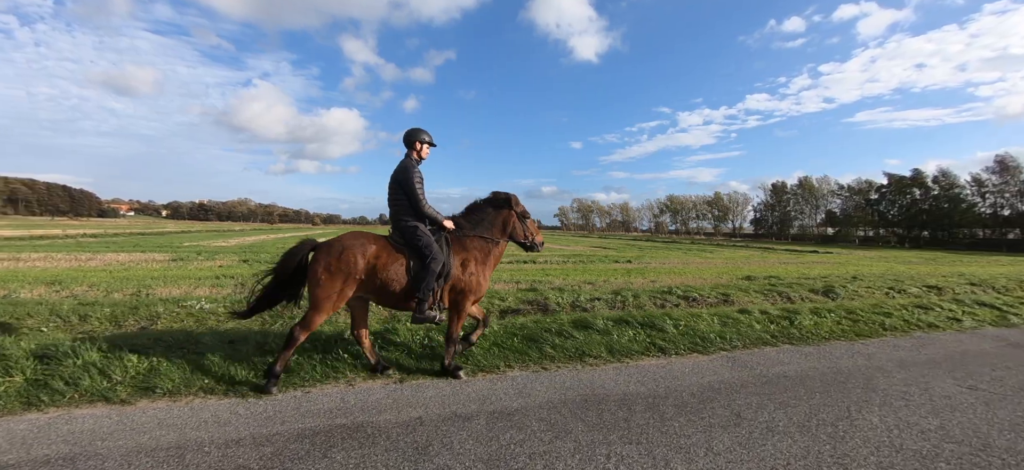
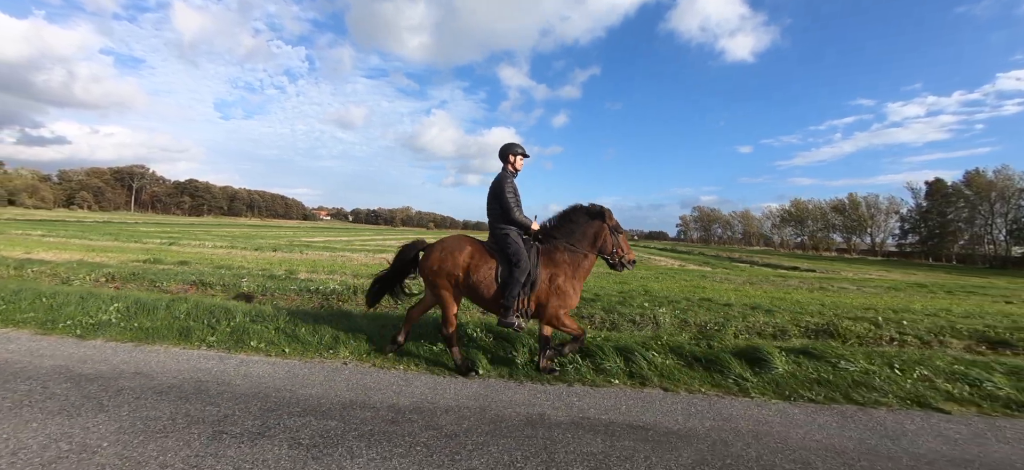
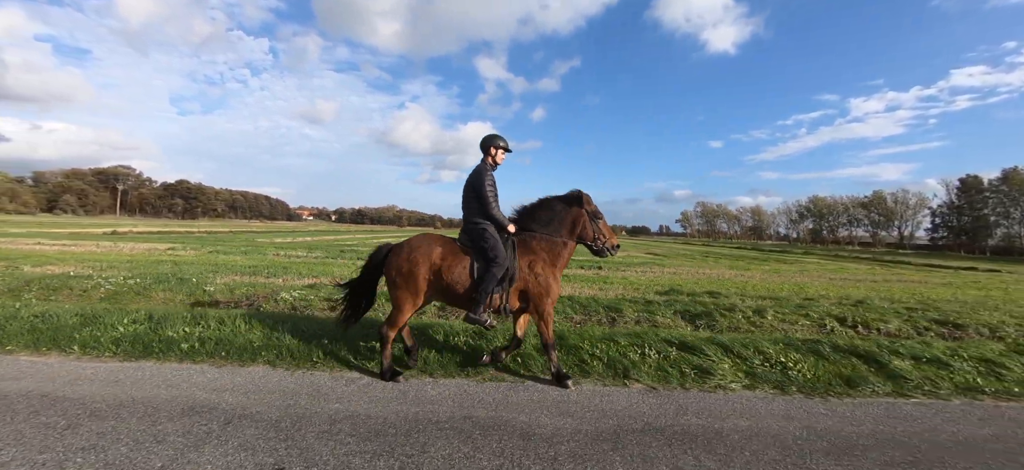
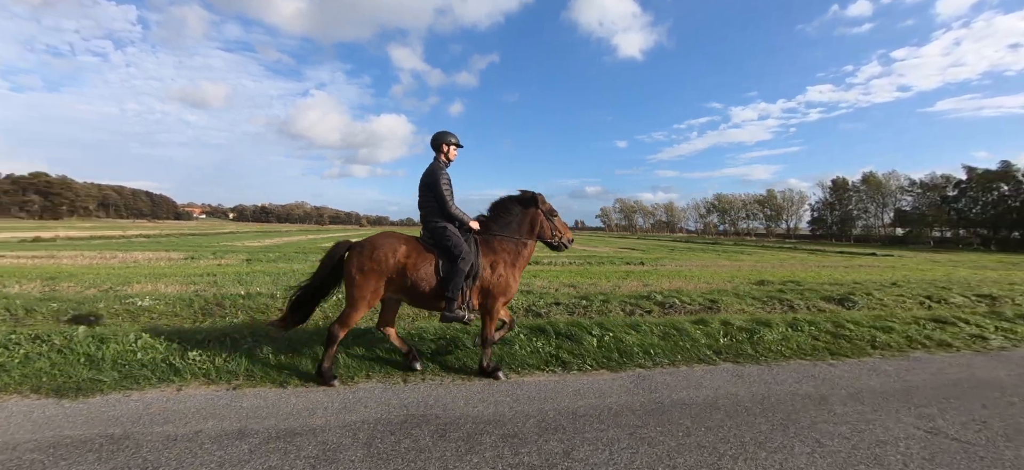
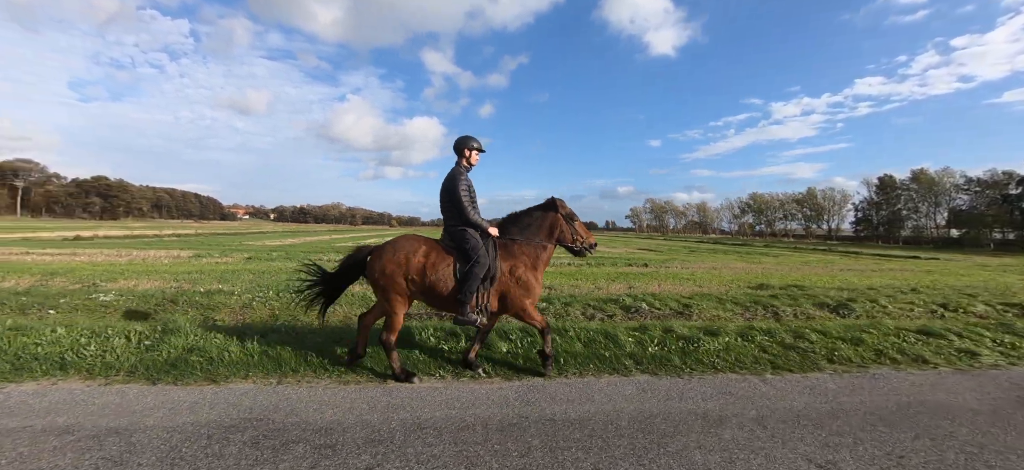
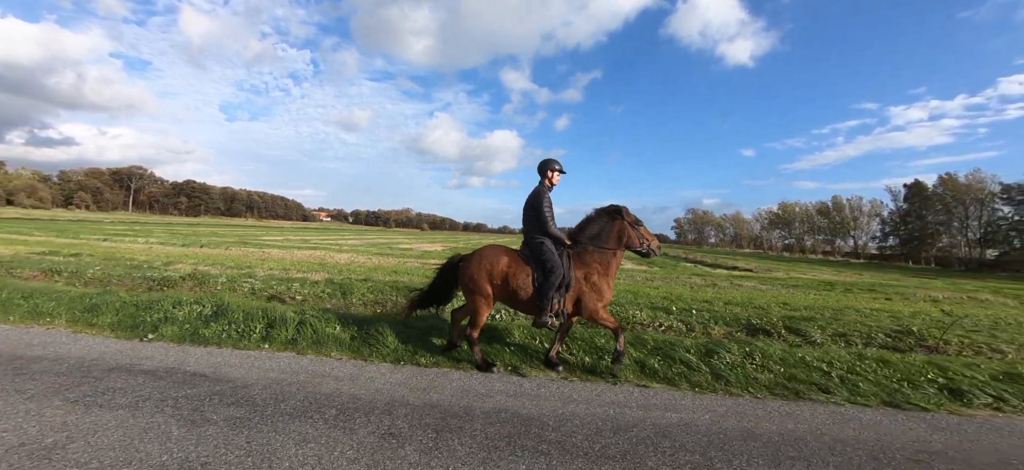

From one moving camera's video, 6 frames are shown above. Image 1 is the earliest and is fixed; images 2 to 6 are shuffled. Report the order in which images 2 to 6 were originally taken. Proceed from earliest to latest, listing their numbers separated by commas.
4, 5, 3, 2, 6
